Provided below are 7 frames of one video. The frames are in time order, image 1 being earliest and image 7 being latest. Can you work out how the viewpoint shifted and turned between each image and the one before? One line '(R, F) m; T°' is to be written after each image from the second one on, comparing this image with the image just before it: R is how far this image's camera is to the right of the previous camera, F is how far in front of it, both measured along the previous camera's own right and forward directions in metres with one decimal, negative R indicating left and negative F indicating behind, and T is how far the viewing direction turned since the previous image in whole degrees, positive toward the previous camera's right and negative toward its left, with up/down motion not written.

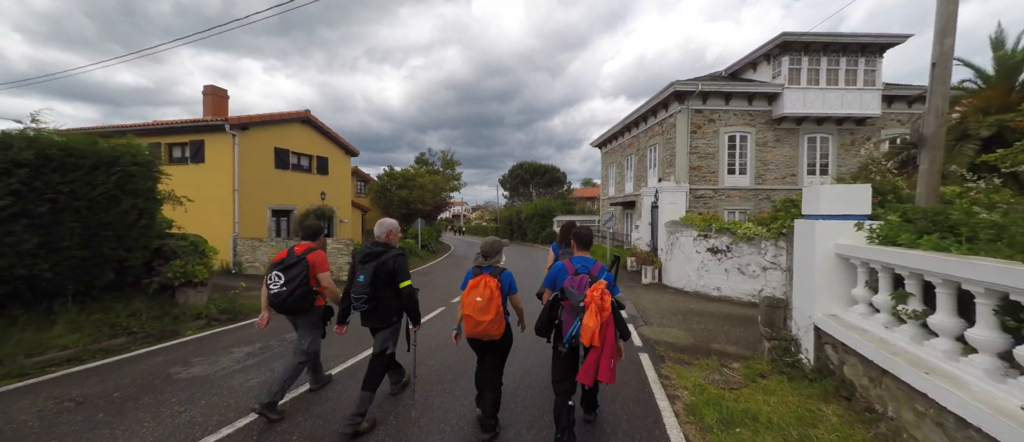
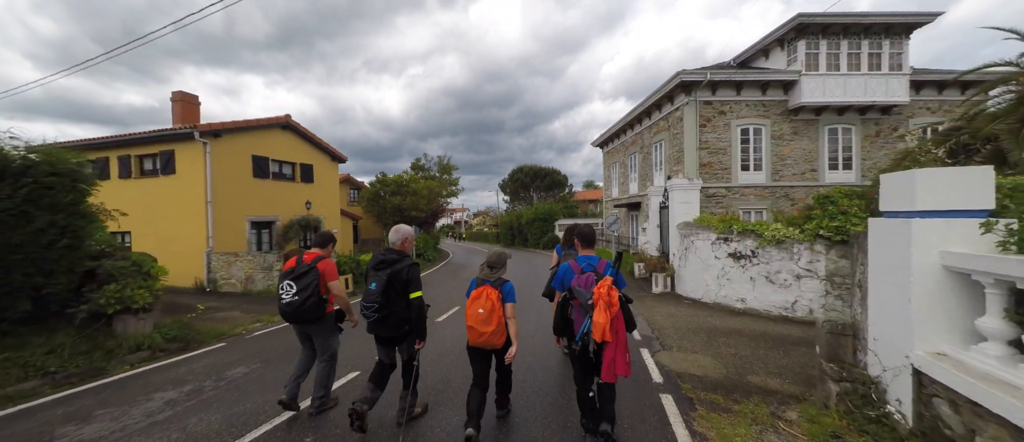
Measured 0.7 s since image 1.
(+0.2, +1.1) m; -1°
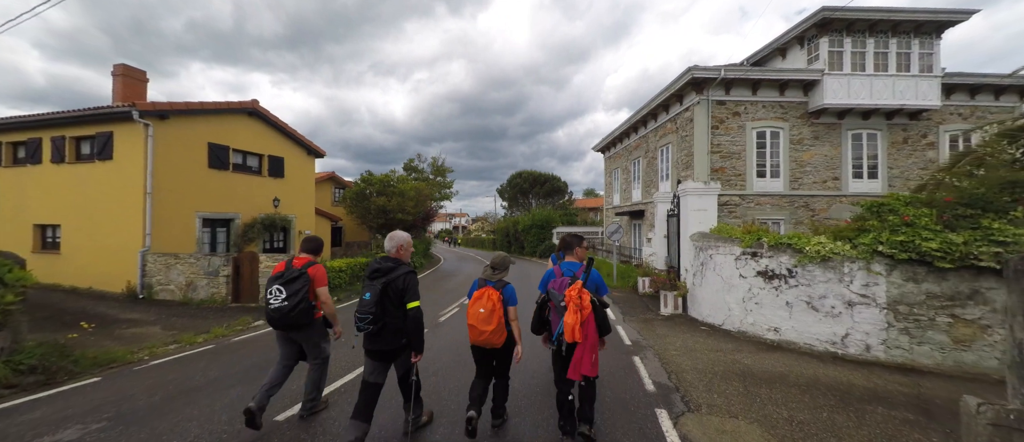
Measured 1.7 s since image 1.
(+0.3, +1.5) m; 0°
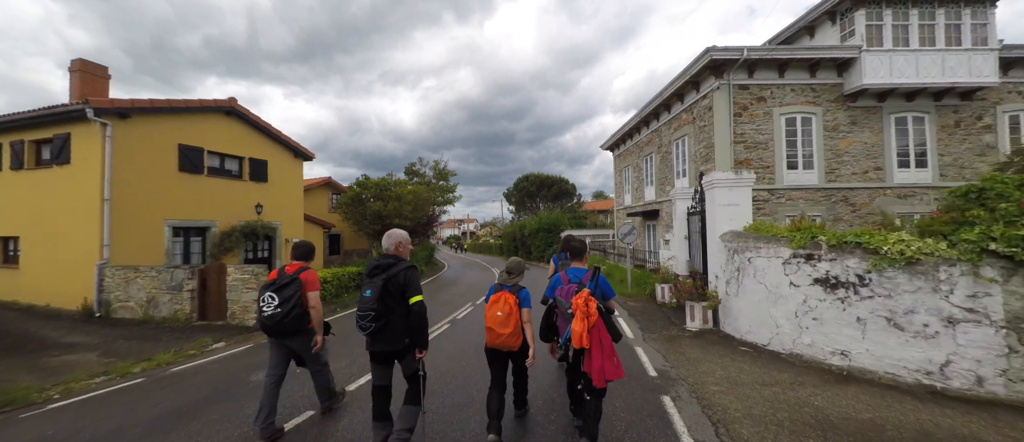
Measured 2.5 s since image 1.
(+0.3, +1.3) m; -1°
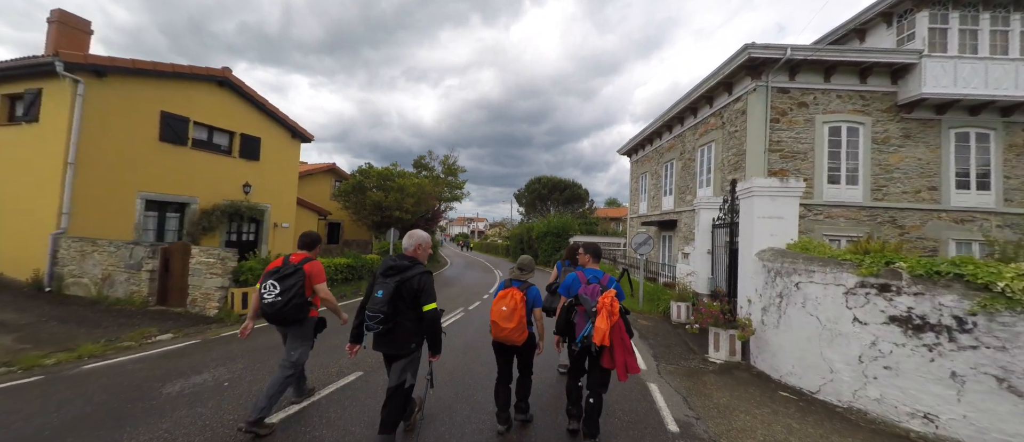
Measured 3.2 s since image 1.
(+0.2, +1.0) m; -2°
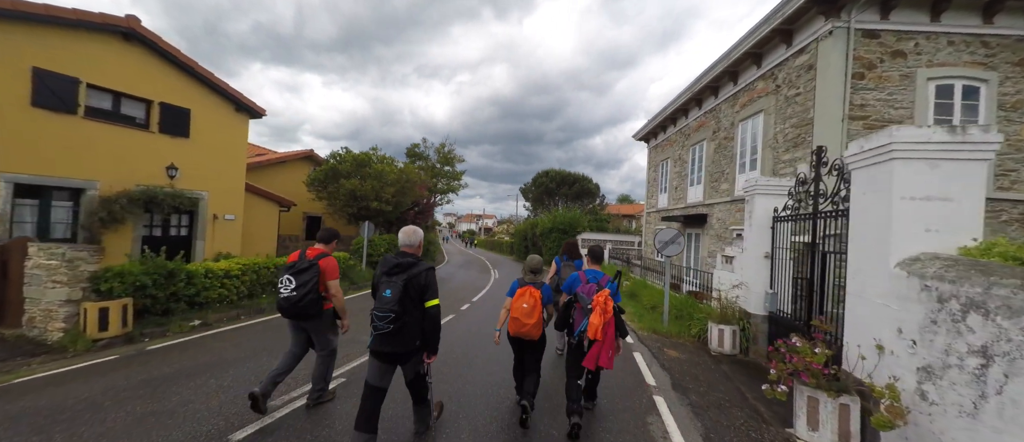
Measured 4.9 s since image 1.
(+0.6, +2.6) m; -2°
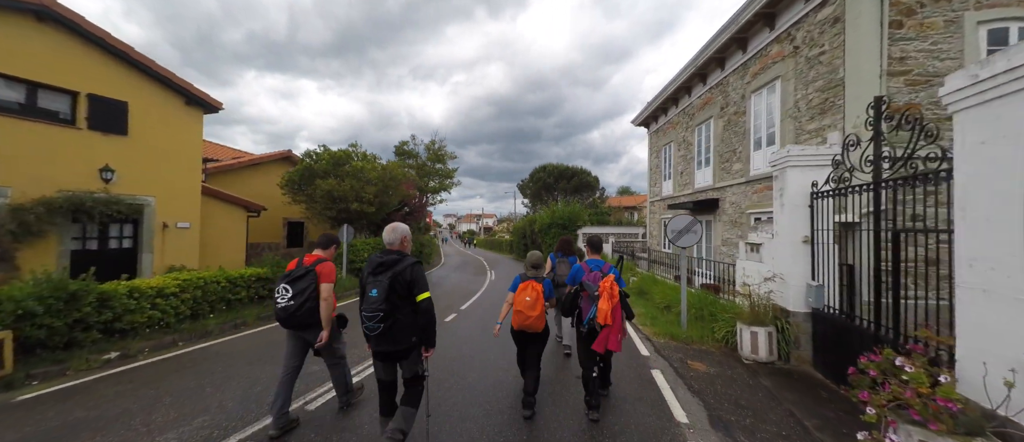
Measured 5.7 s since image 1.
(+0.2, +1.2) m; 0°
